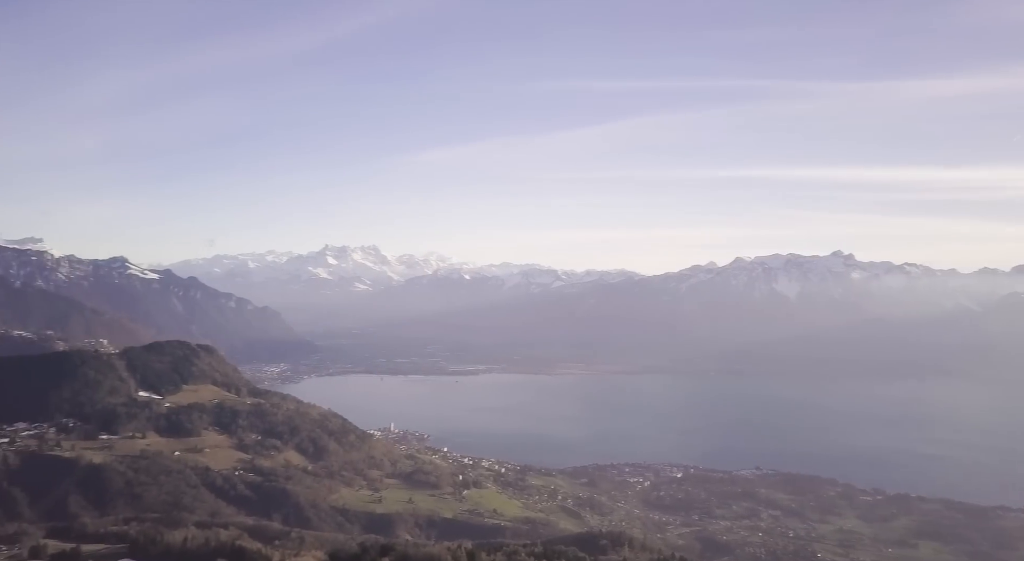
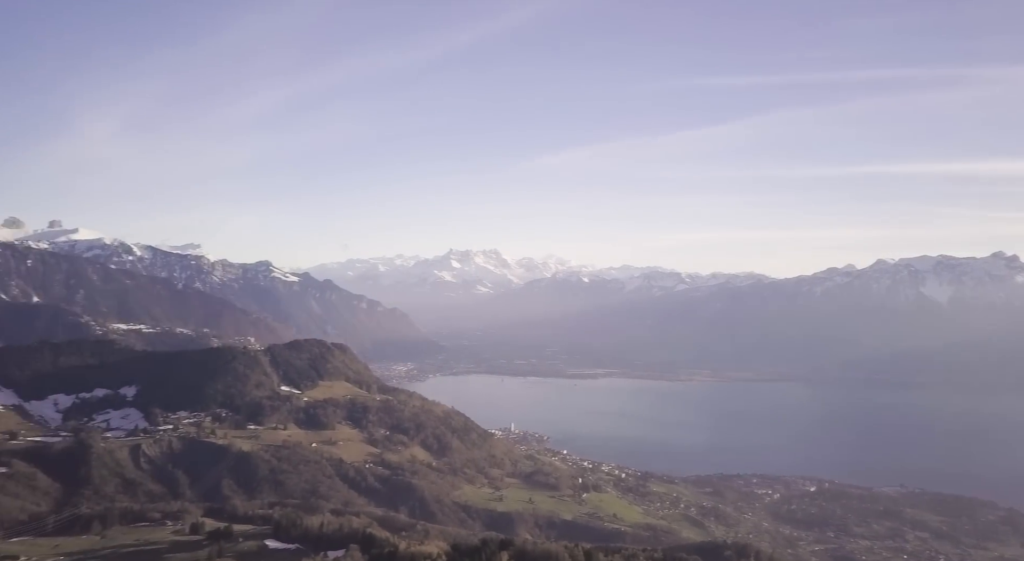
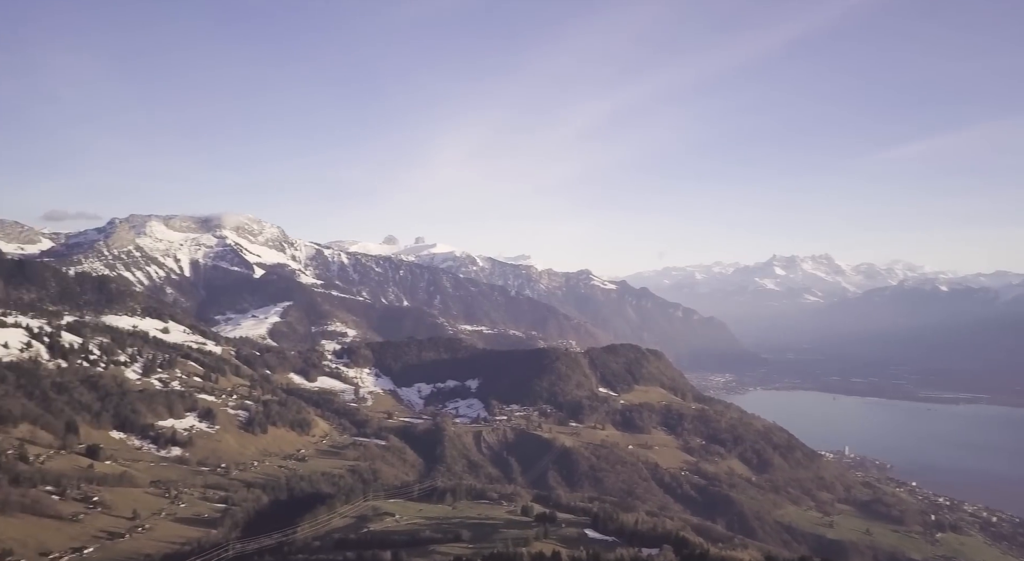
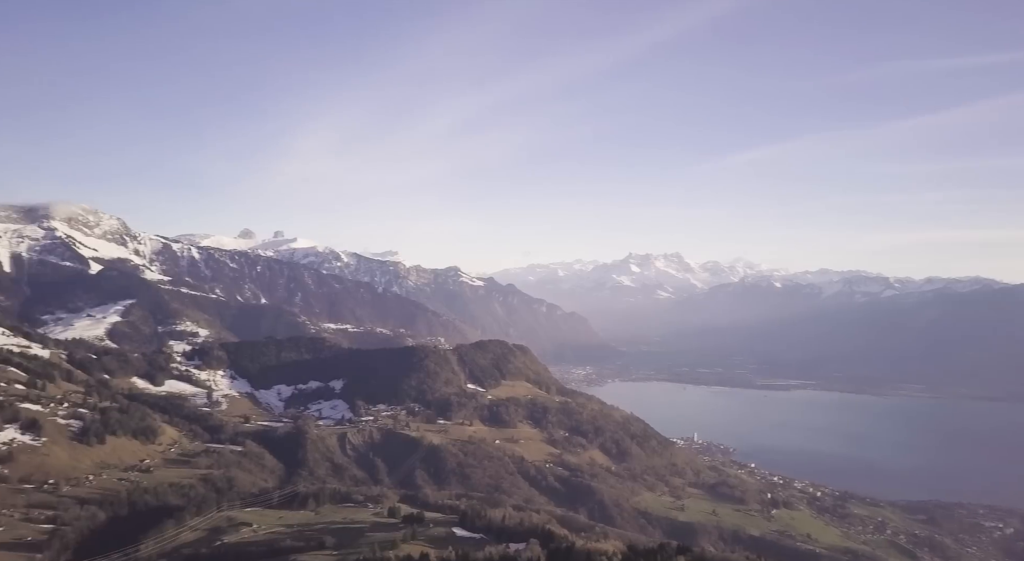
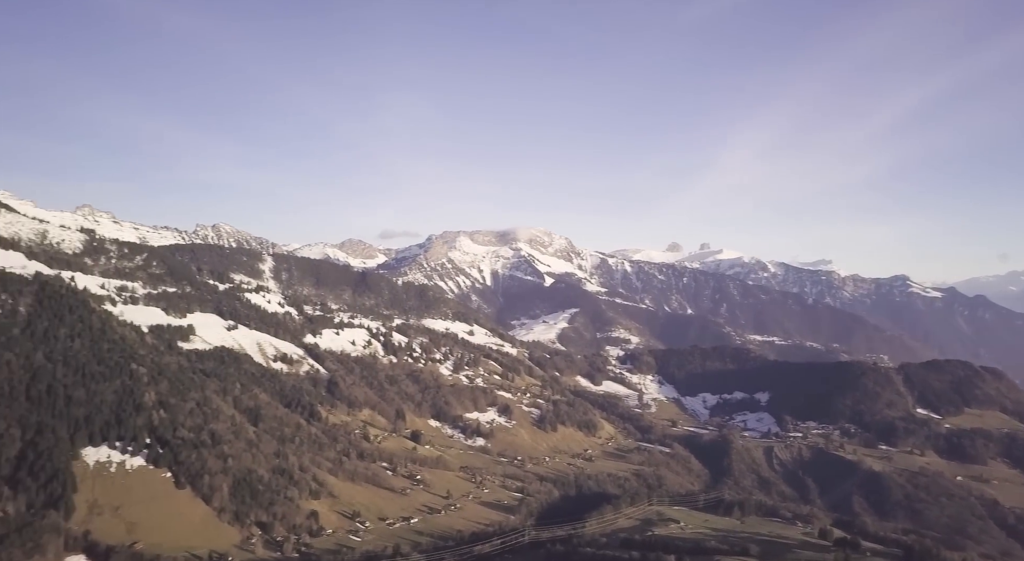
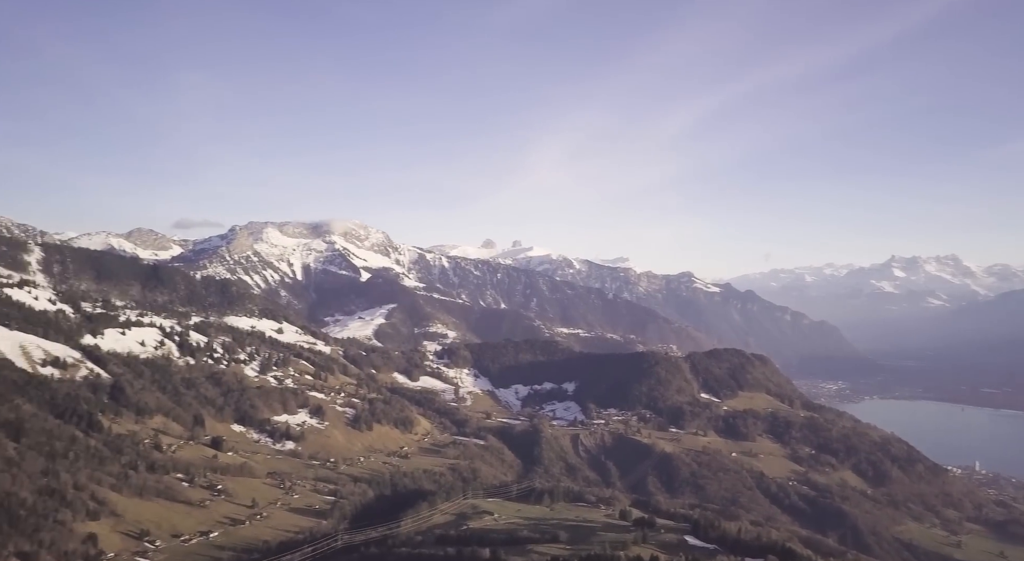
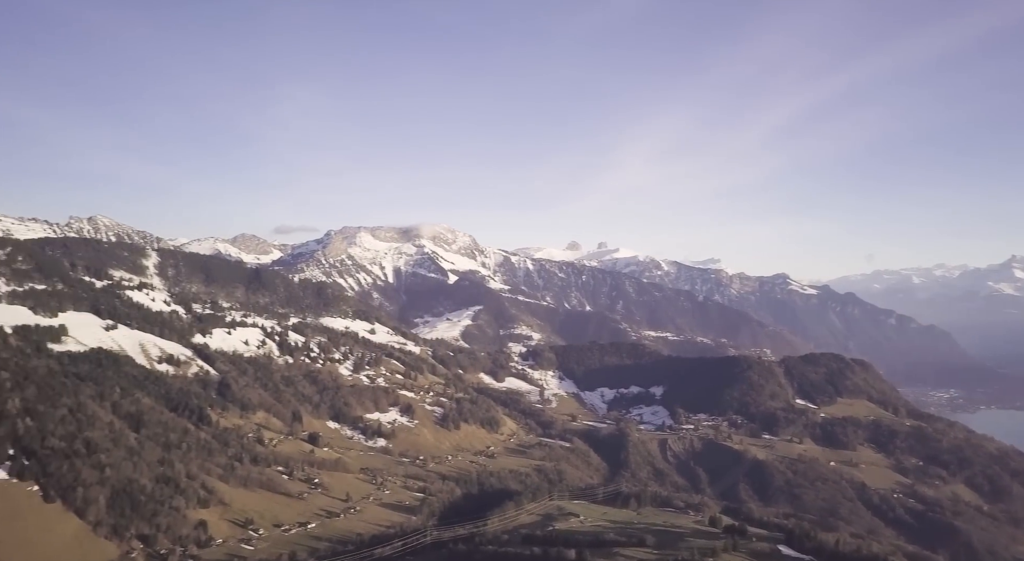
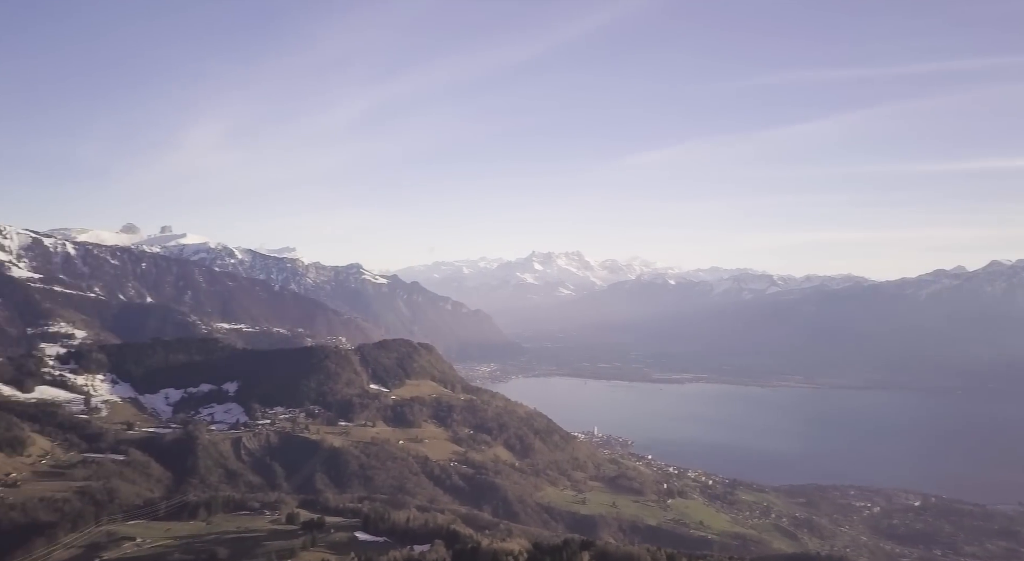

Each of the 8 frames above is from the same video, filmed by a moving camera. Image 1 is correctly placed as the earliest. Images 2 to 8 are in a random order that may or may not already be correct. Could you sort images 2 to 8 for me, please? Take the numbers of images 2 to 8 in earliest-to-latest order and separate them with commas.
2, 8, 4, 3, 6, 7, 5
